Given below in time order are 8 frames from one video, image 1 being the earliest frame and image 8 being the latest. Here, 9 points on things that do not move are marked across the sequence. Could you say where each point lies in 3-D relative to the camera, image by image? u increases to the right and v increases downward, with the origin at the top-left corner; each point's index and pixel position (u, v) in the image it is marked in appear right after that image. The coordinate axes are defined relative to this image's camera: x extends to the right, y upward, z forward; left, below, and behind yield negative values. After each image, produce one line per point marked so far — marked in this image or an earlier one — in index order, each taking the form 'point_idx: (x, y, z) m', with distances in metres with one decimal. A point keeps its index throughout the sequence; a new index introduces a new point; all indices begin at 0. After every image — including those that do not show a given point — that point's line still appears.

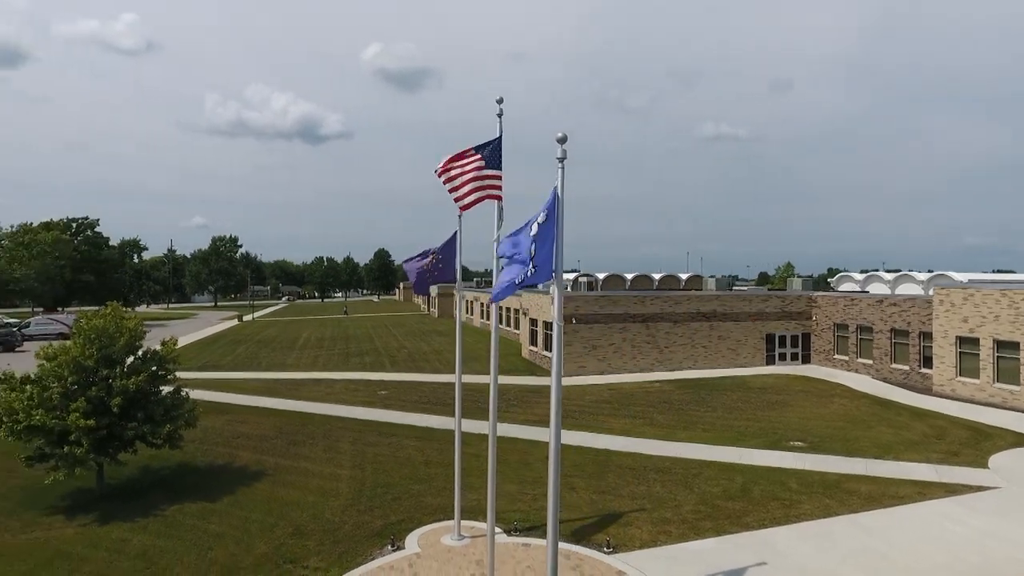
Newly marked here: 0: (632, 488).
0: (+2.7, -4.5, +14.3) m
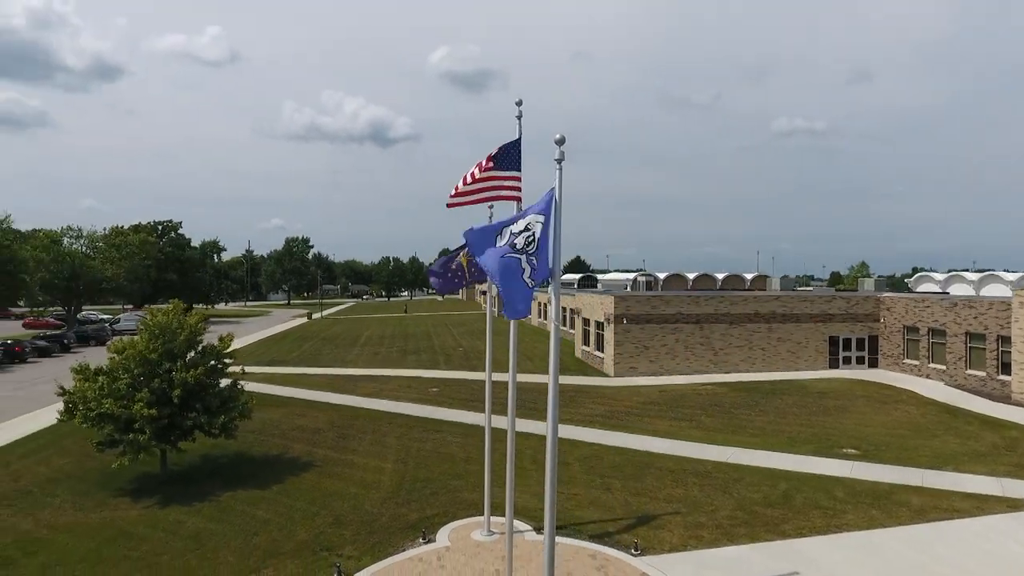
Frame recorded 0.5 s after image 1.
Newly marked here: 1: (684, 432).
0: (+3.5, -4.5, +14.1) m
1: (+5.1, -4.3, +18.9) m
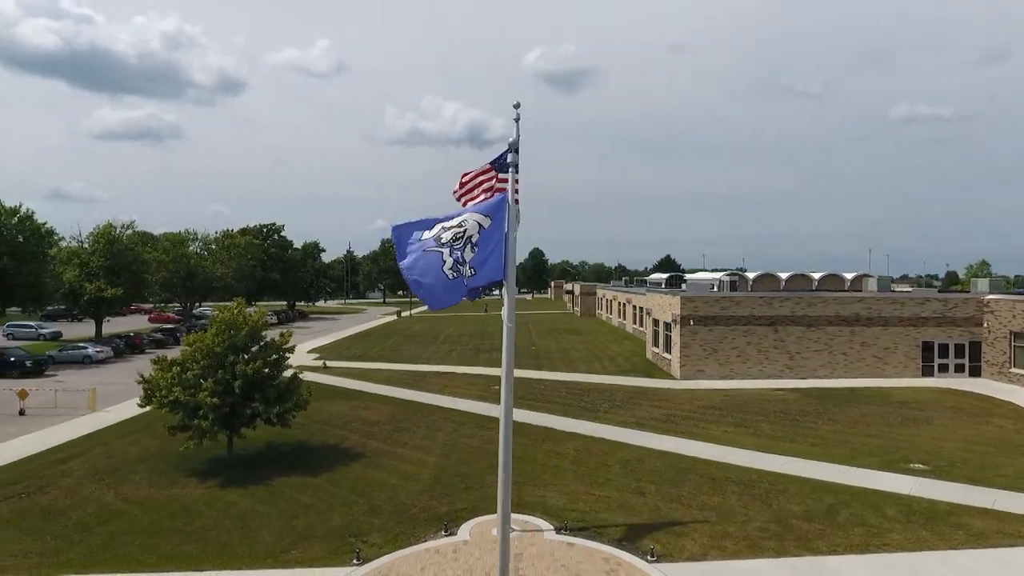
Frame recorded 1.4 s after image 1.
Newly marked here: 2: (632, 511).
0: (+4.1, -4.5, +13.6) m
1: (+6.5, -4.3, +18.1) m
2: (+2.4, -4.6, +13.0) m
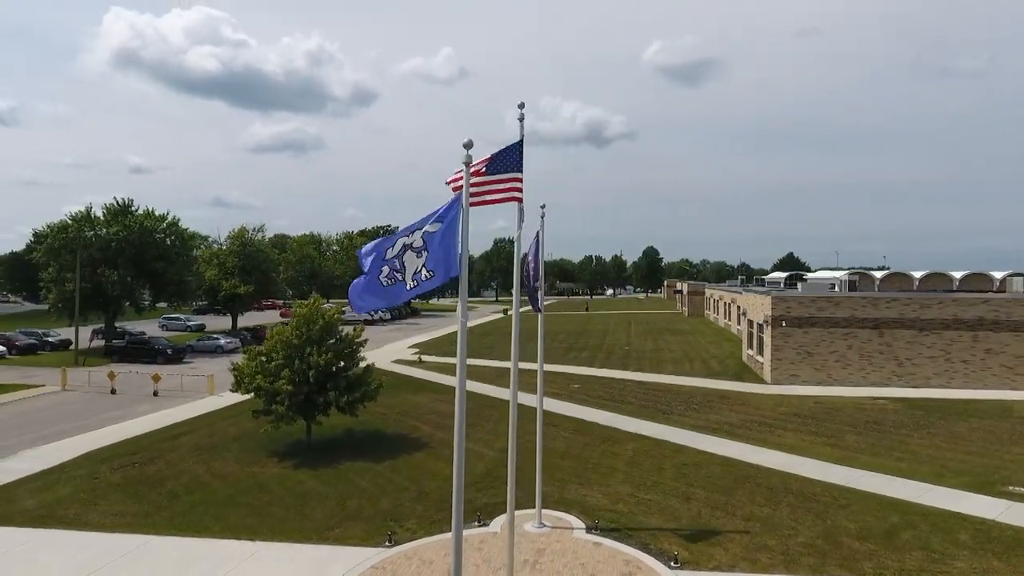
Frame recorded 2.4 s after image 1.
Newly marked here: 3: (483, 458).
0: (+4.9, -4.5, +12.9) m
1: (+8.1, -4.3, +16.9) m
2: (+3.2, -4.6, +12.6) m
3: (-0.8, -4.5, +16.8) m
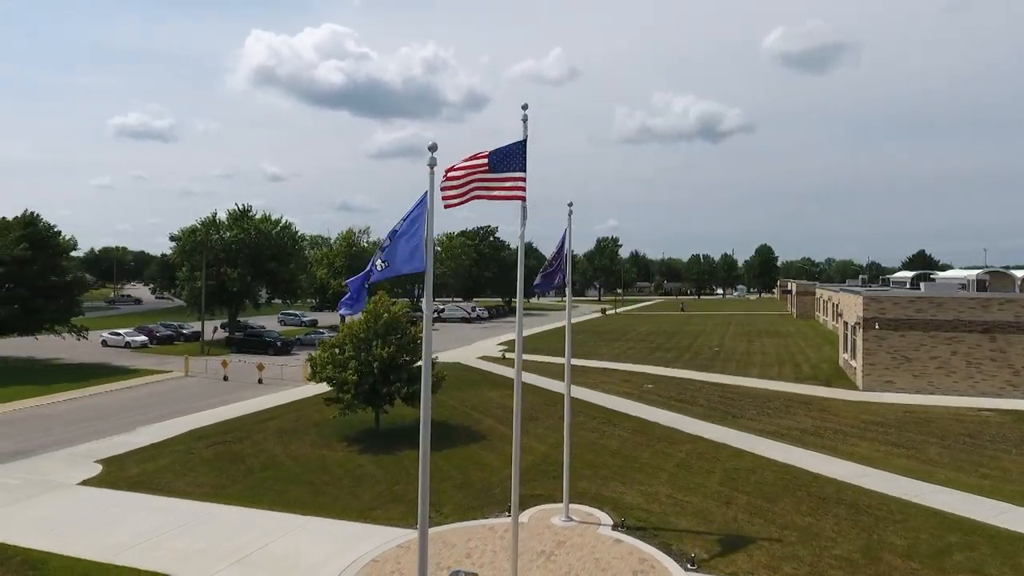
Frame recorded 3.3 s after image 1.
0: (+5.5, -4.4, +12.3) m
1: (+9.4, -4.3, +15.7) m
2: (+3.7, -4.5, +12.3) m
3: (+0.6, -4.5, +17.1) m
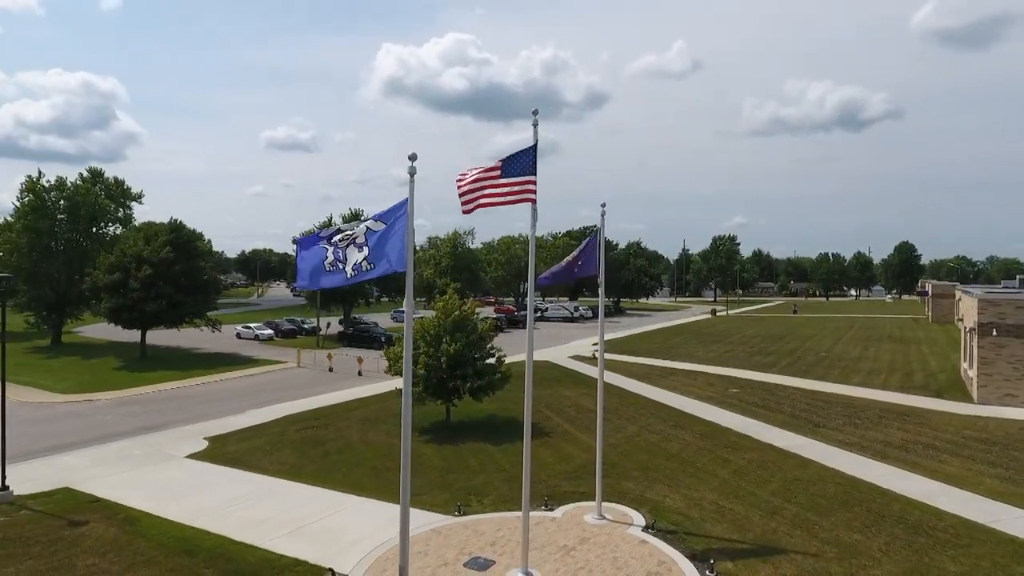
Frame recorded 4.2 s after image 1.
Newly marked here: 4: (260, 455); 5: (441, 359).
0: (+6.0, -4.5, +11.6) m
1: (+10.5, -4.3, +14.1) m
2: (+4.3, -4.5, +11.9) m
3: (+2.1, -4.4, +17.2) m
4: (-7.2, -4.8, +18.1) m
5: (-2.1, -2.2, +19.3) m
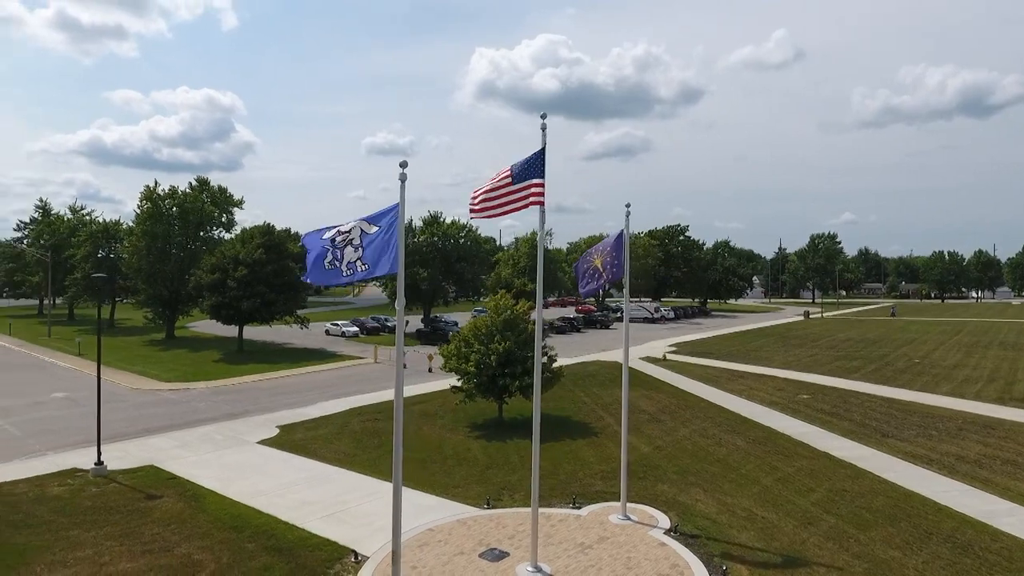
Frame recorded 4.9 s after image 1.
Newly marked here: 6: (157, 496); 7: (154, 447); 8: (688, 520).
0: (+6.3, -4.5, +10.9) m
1: (+11.1, -4.3, +12.8) m
2: (+4.7, -4.5, +11.5) m
3: (+3.3, -4.5, +17.1) m
4: (-5.8, -4.8, +19.3) m
5: (-0.6, -2.2, +19.7) m
6: (-8.2, -4.8, +14.7) m
7: (-10.8, -4.8, +19.2) m
8: (+3.5, -4.6, +12.4) m
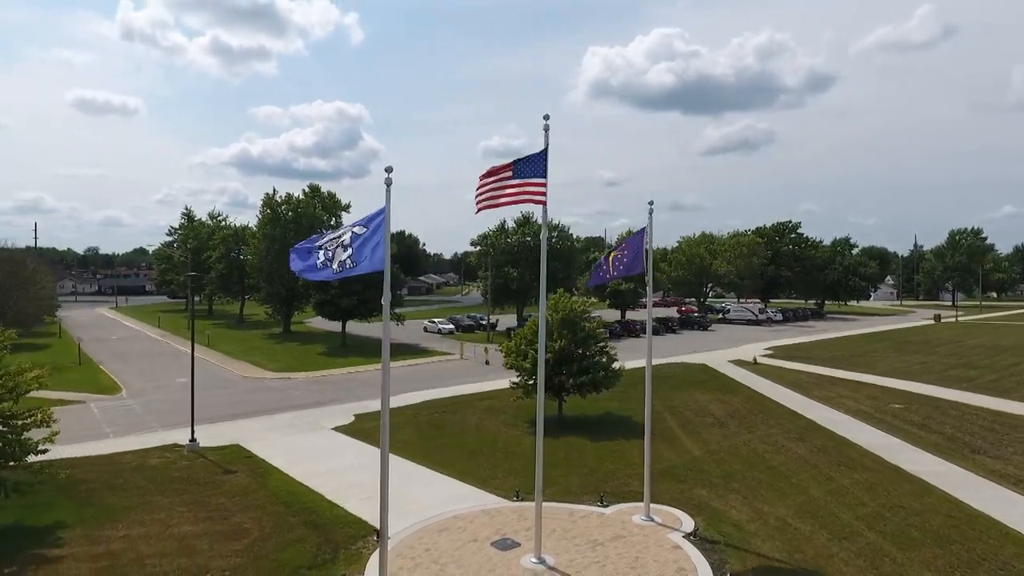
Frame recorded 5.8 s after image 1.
0: (+6.4, -4.4, +10.0) m
1: (+11.4, -4.3, +11.0) m
2: (+4.9, -4.5, +10.9) m
3: (+4.5, -4.4, +16.6) m
4: (-4.0, -4.7, +20.5) m
5: (+1.2, -2.1, +20.0) m
6: (-7.3, -4.8, +16.4) m
7: (-9.0, -4.7, +21.3) m
8: (+3.9, -4.5, +12.1) m
